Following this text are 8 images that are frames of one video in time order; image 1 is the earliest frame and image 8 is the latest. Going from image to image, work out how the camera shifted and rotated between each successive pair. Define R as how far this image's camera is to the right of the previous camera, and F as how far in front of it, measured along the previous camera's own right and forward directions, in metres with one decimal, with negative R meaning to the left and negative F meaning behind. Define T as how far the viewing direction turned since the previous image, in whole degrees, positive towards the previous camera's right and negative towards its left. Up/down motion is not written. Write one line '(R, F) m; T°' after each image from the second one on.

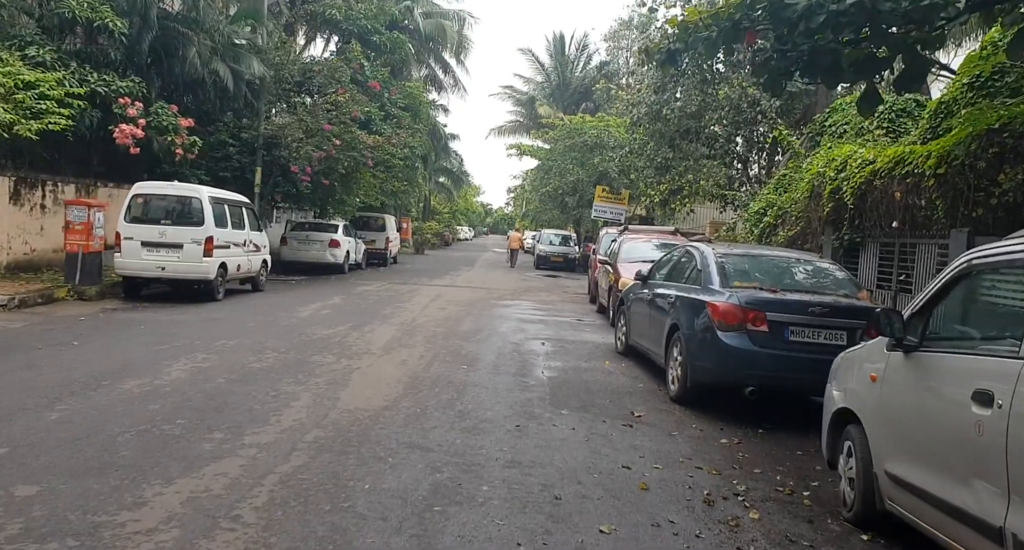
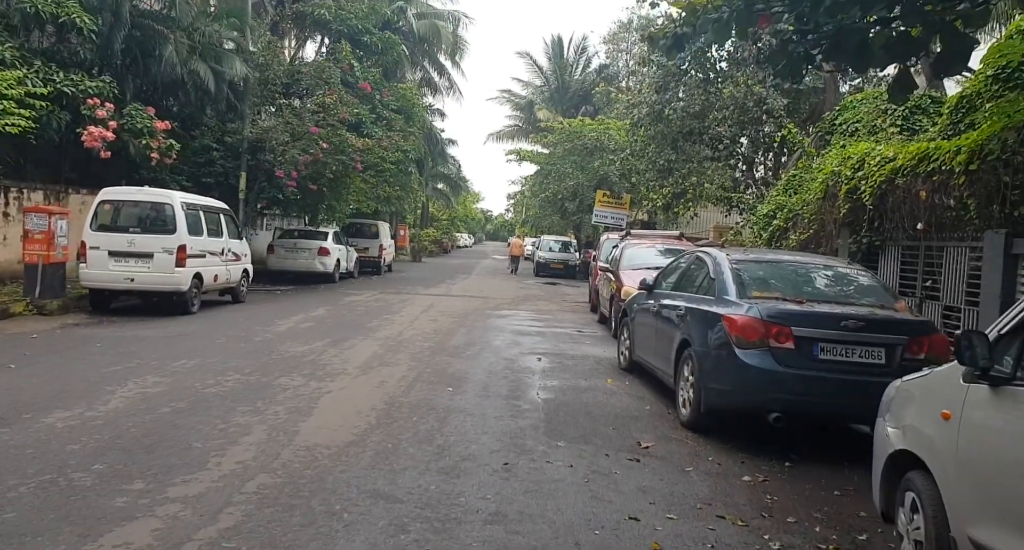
(+0.1, +0.8) m; 0°
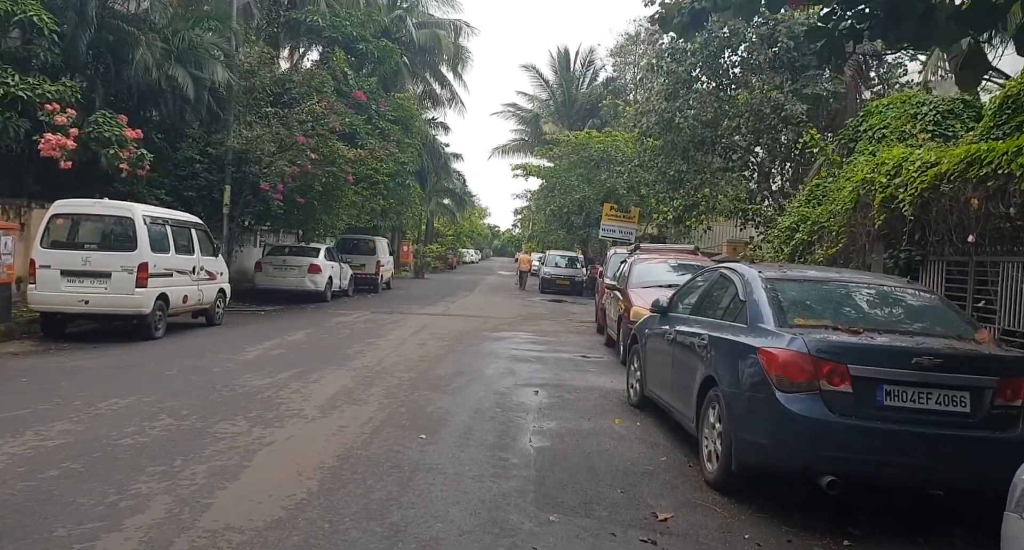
(+0.2, +1.2) m; -1°
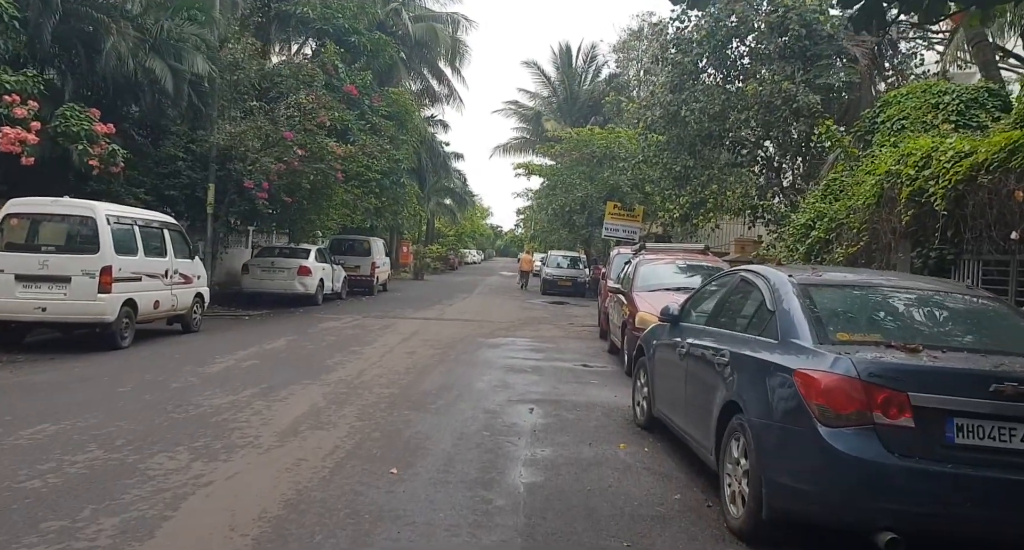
(+0.1, +0.9) m; 0°
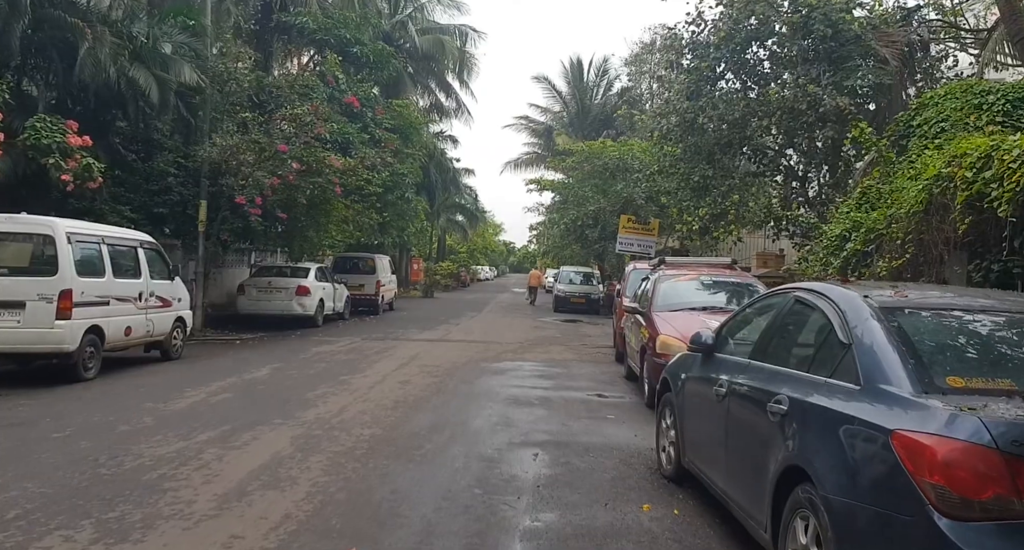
(+0.1, +1.1) m; -1°
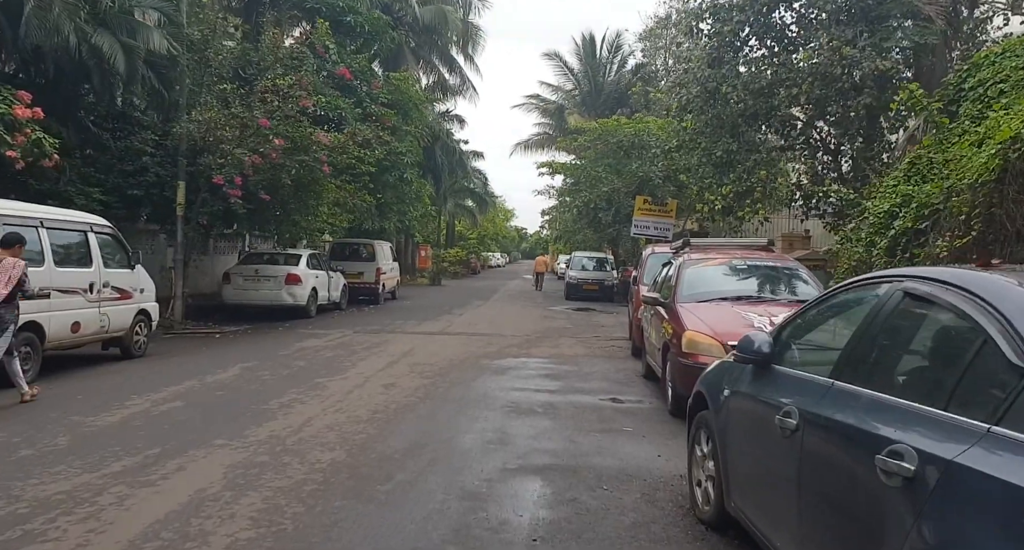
(+0.1, +1.3) m; -1°
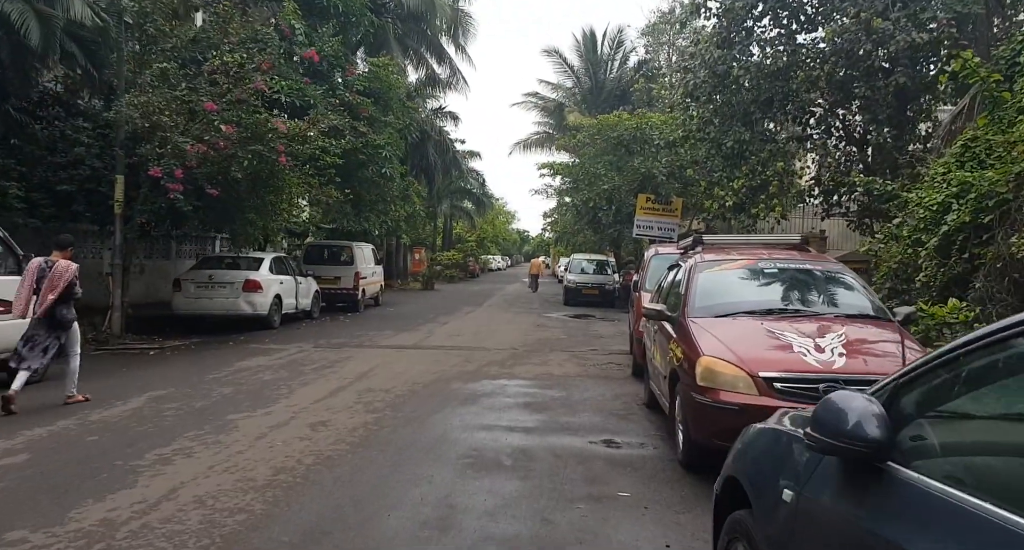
(+0.3, +1.8) m; 0°
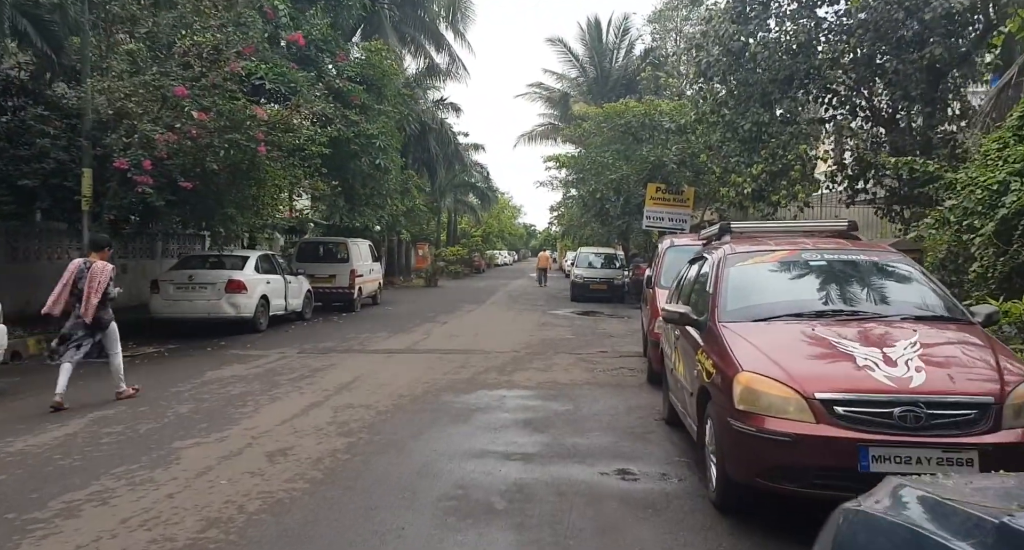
(+0.1, +1.1) m; -1°
